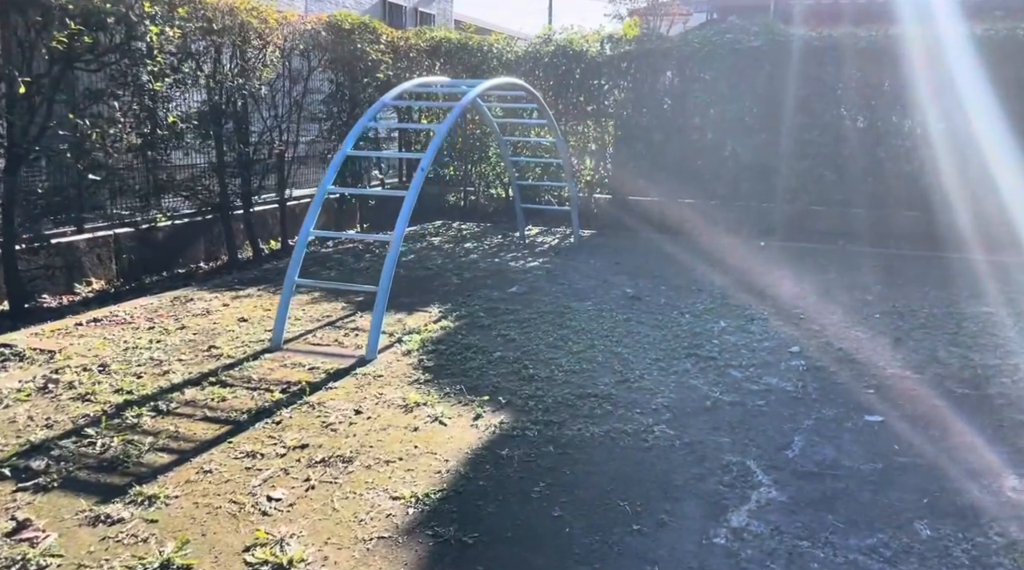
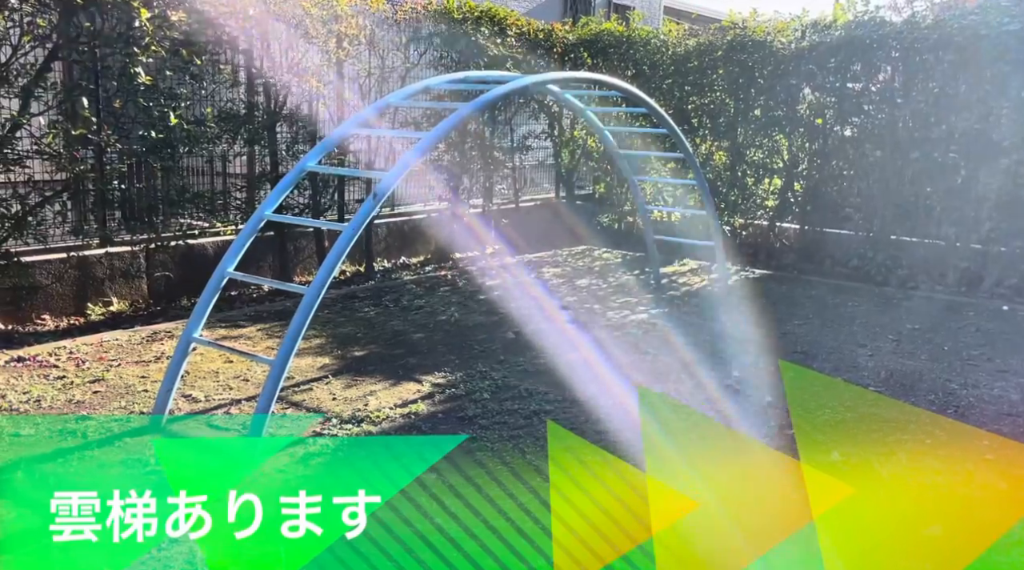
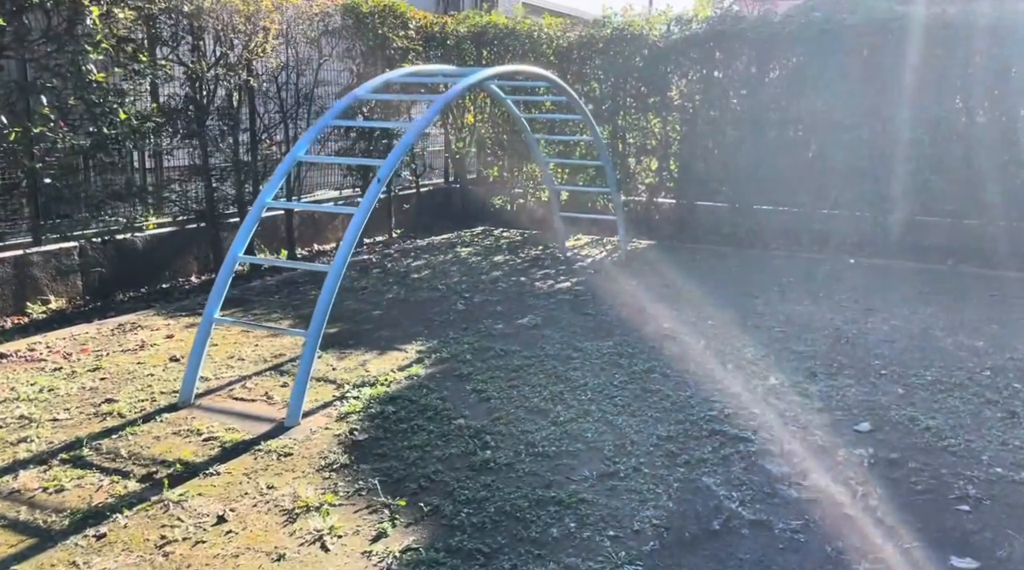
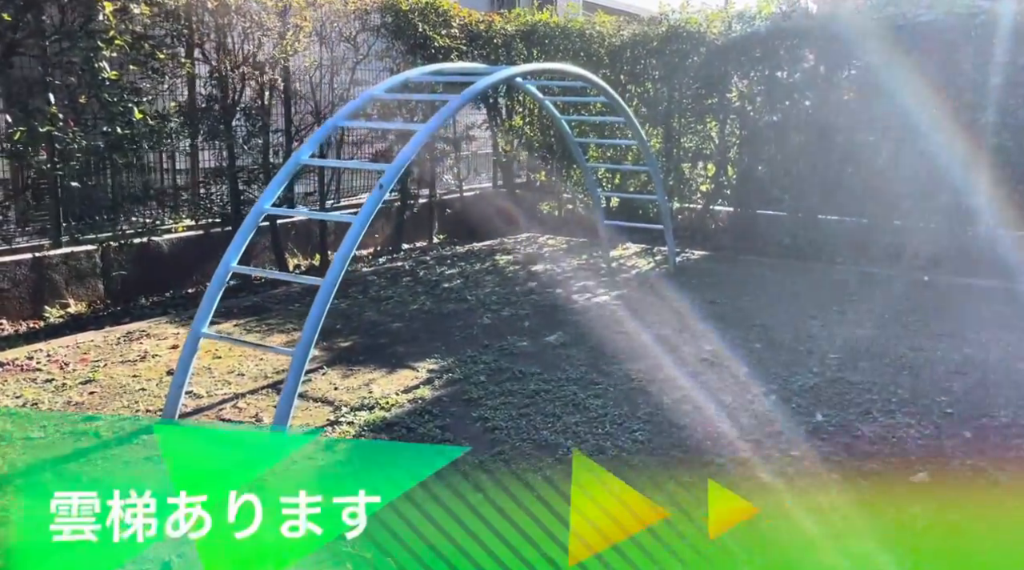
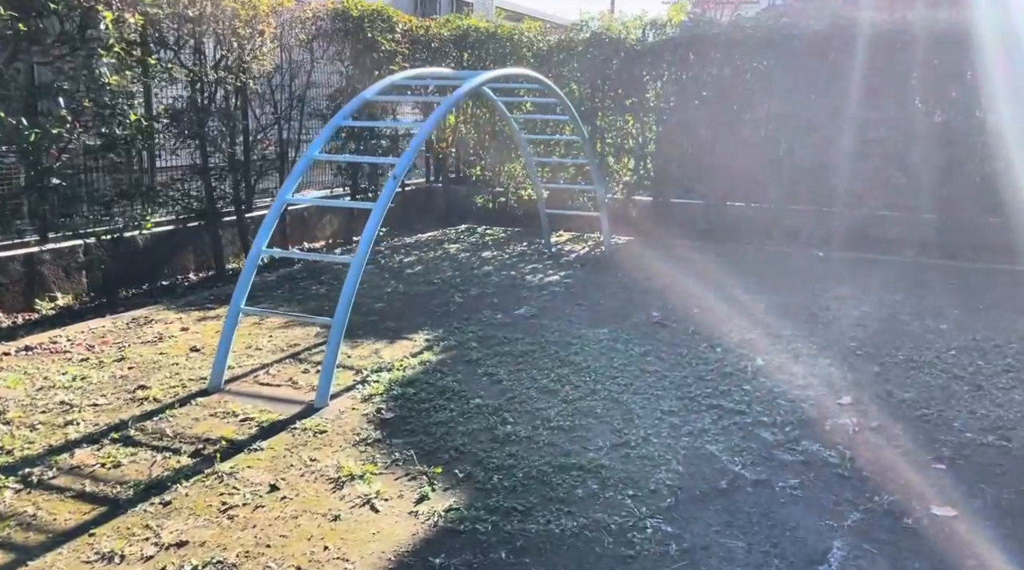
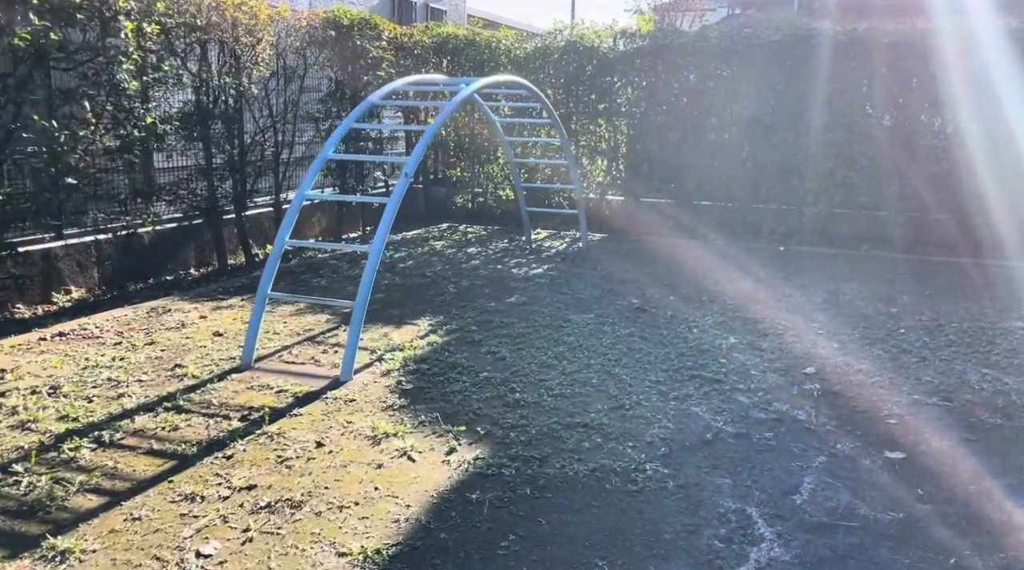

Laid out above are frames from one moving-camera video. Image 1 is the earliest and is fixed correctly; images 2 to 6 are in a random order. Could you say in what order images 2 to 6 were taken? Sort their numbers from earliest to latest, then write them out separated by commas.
6, 5, 3, 4, 2
